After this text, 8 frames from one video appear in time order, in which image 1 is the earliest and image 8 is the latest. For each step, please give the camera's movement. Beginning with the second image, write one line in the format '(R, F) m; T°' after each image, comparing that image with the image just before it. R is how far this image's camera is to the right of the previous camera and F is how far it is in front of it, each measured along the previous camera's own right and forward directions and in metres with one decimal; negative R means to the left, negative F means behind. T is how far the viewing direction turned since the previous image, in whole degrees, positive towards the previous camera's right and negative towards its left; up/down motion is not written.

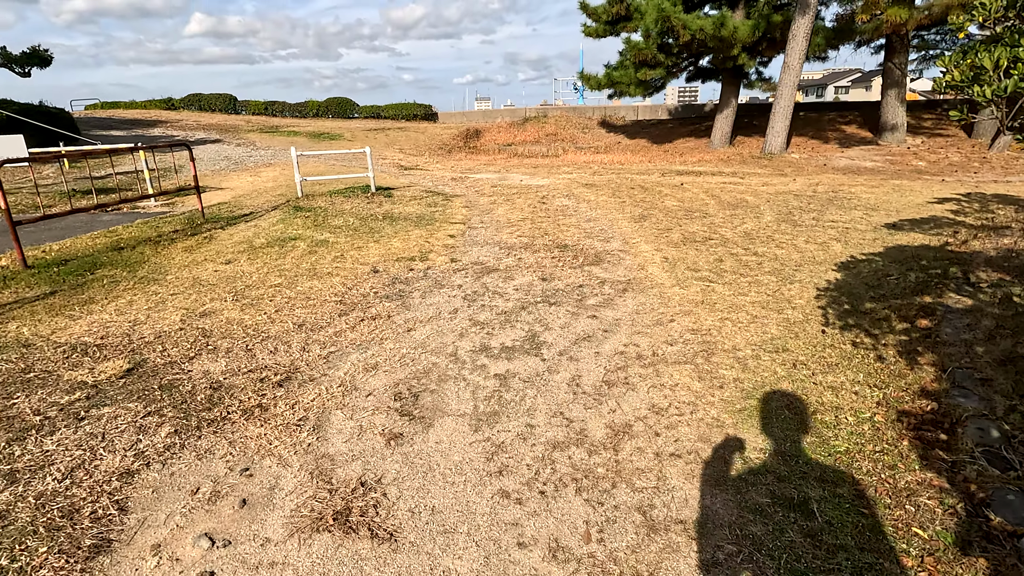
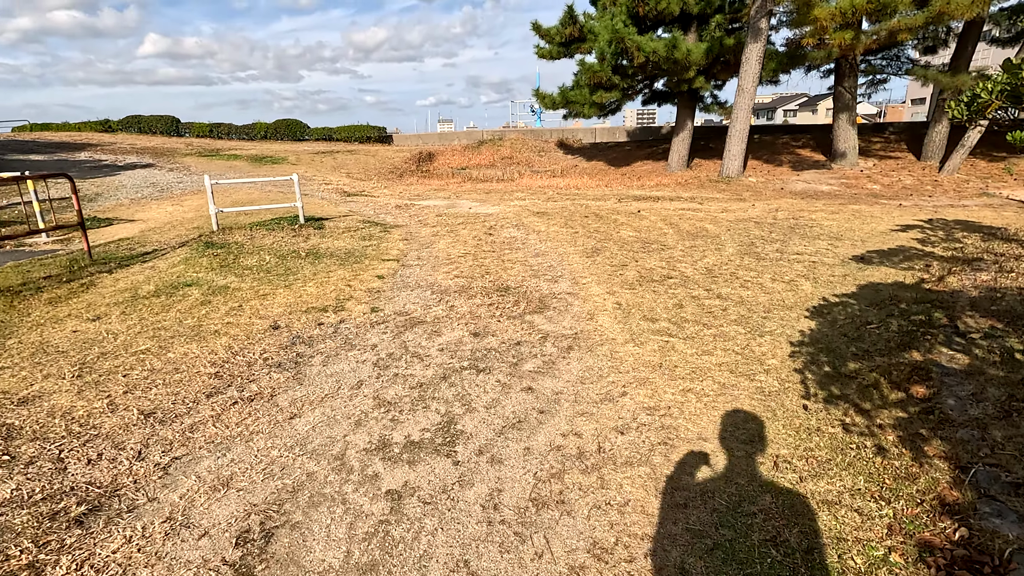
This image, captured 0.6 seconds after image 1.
(+0.3, +0.7) m; +4°
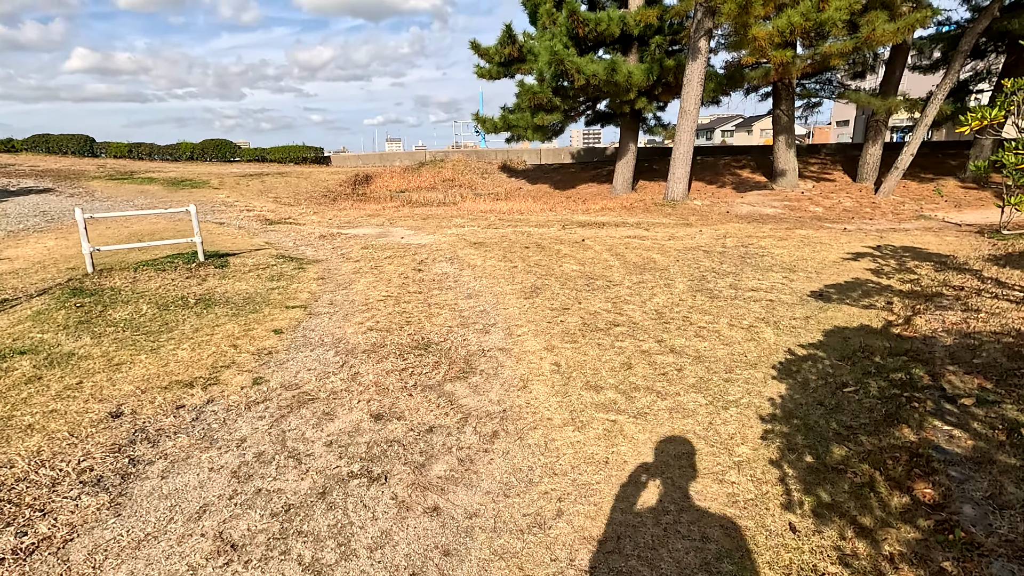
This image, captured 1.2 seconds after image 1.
(+0.2, +0.7) m; +5°
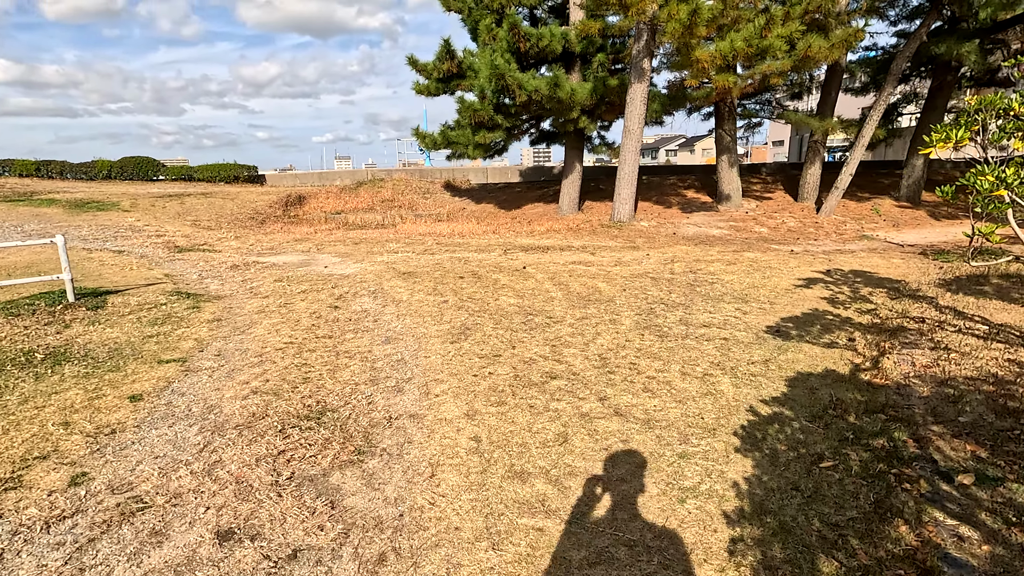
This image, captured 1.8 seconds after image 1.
(+0.3, +0.7) m; +5°
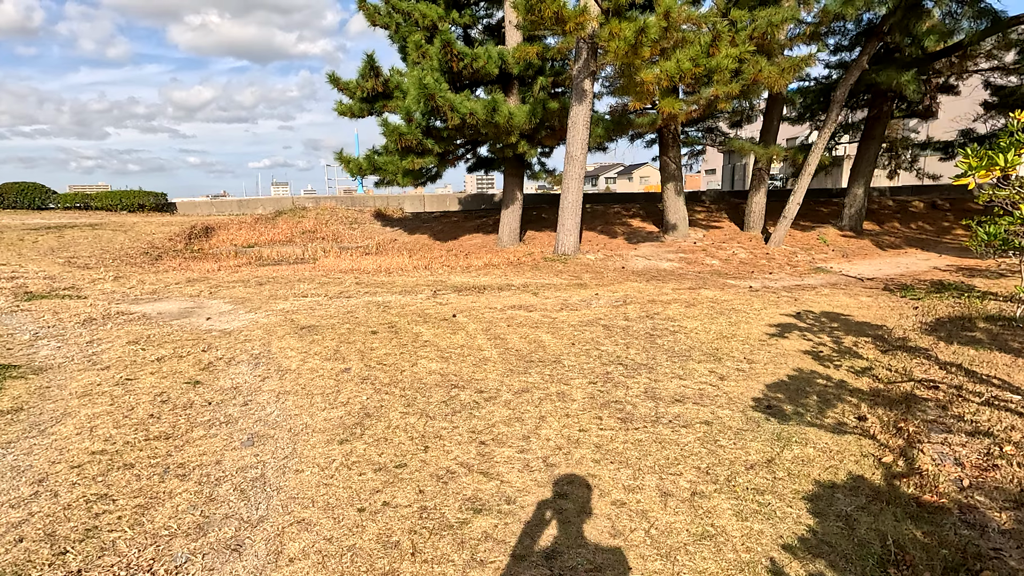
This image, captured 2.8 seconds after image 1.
(+0.2, +1.2) m; +6°
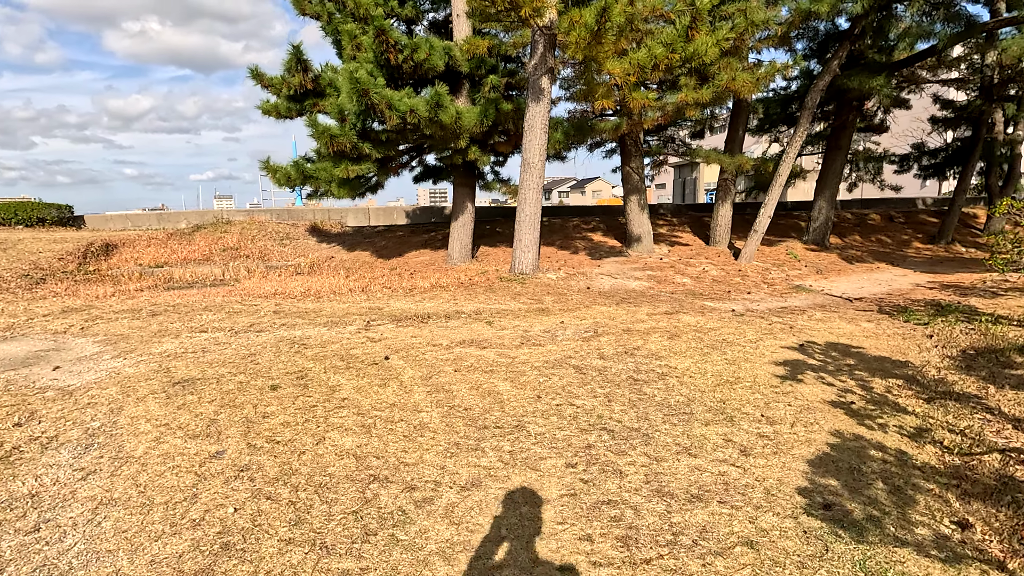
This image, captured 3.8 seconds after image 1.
(+0.1, +1.2) m; +5°
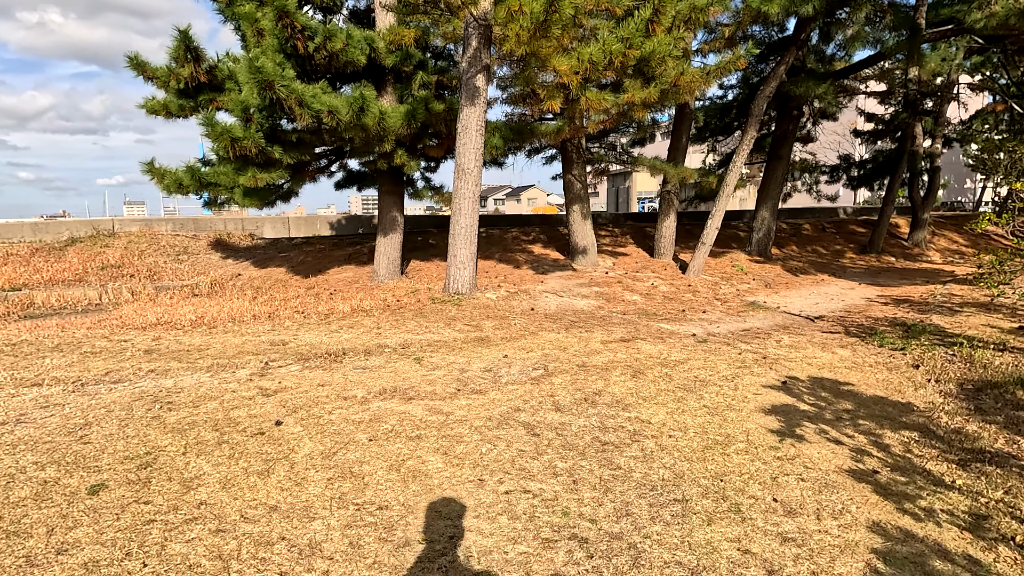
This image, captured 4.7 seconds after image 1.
(0.0, +1.0) m; +7°
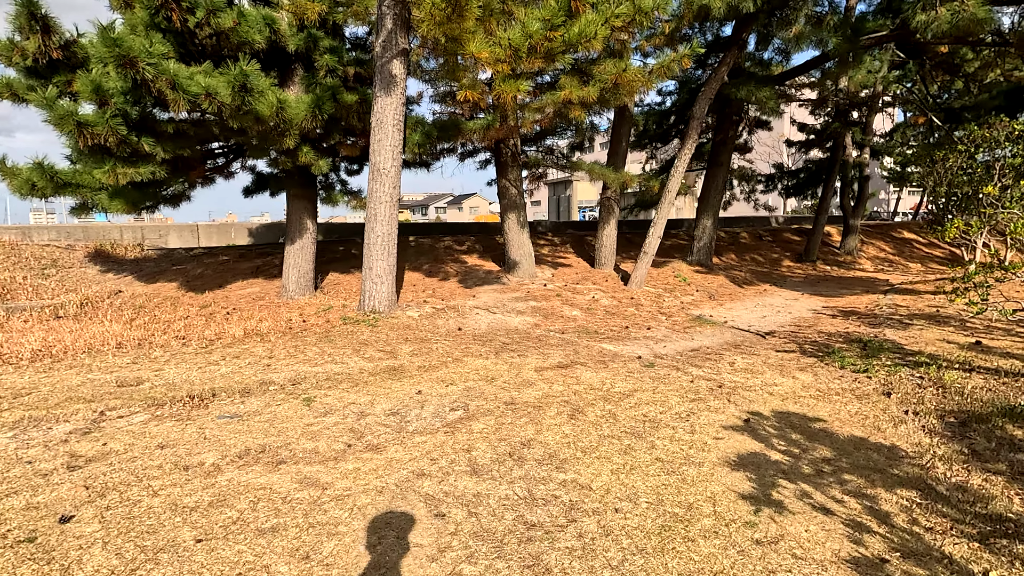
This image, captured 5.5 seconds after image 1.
(+0.3, +0.9) m; +6°
